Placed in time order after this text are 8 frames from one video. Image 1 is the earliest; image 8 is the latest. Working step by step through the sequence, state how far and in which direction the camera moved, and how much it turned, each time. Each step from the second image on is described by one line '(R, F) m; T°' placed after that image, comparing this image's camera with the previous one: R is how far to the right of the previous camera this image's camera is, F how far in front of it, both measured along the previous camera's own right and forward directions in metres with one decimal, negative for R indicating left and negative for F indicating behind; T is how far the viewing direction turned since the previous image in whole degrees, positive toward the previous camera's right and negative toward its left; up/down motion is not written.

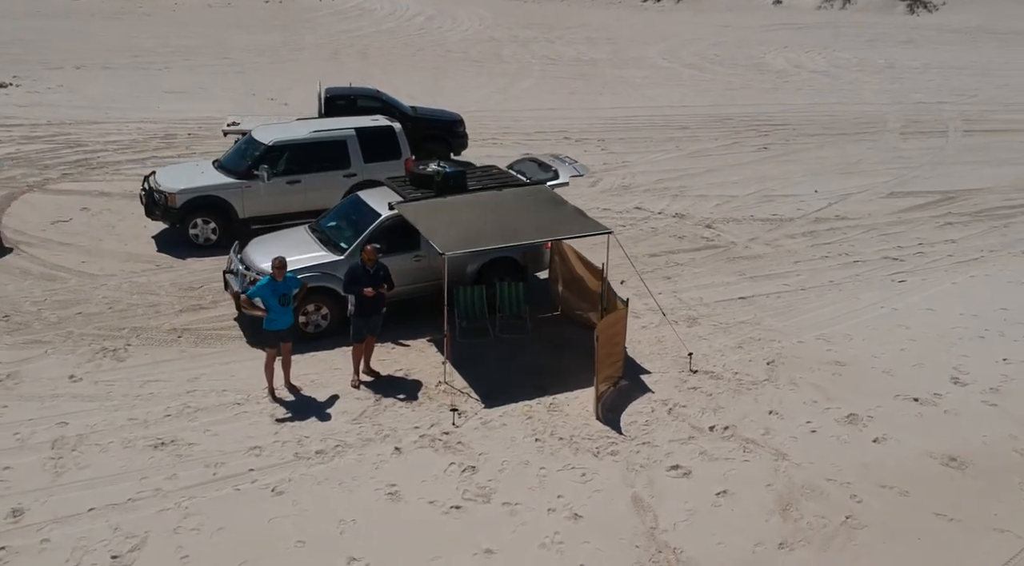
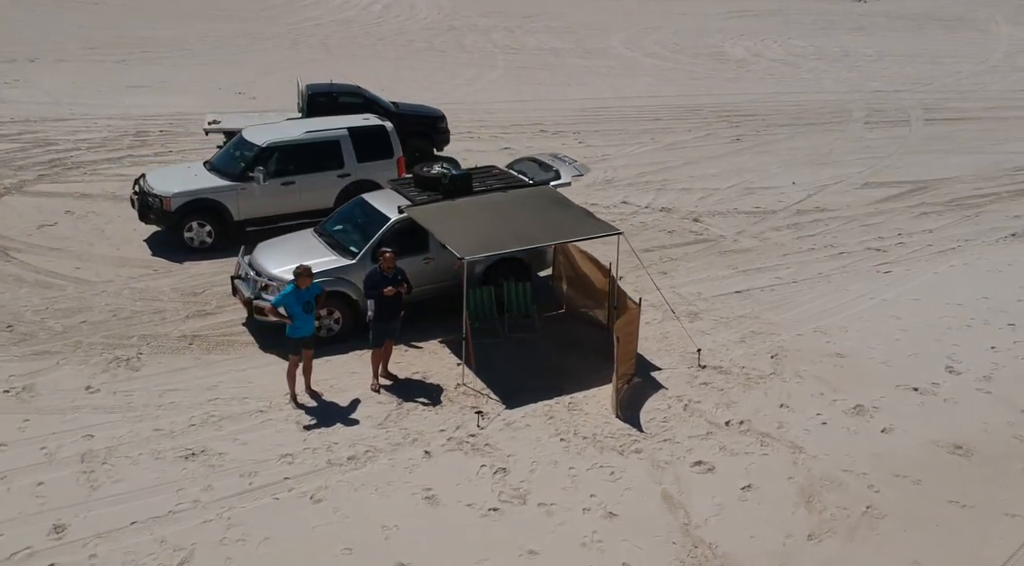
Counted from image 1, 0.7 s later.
(-0.7, -0.1) m; +3°
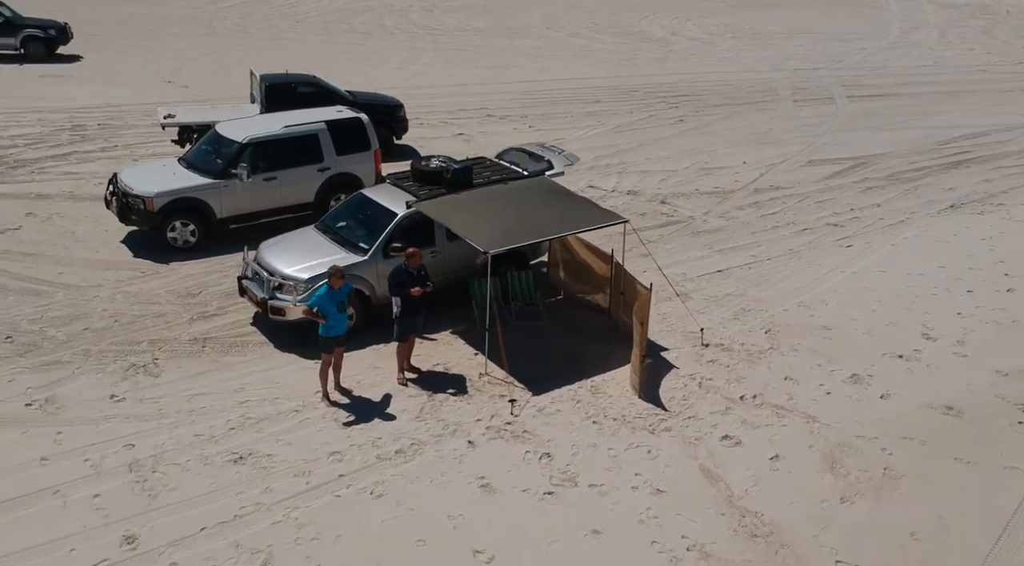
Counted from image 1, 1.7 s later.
(-1.3, -0.2) m; +6°
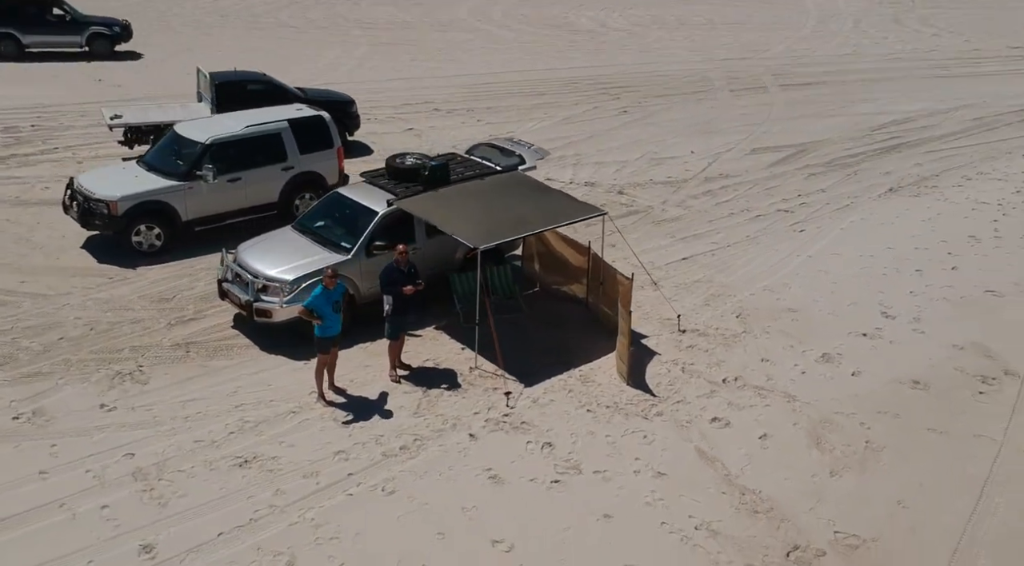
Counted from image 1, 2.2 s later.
(-0.7, -0.1) m; +5°
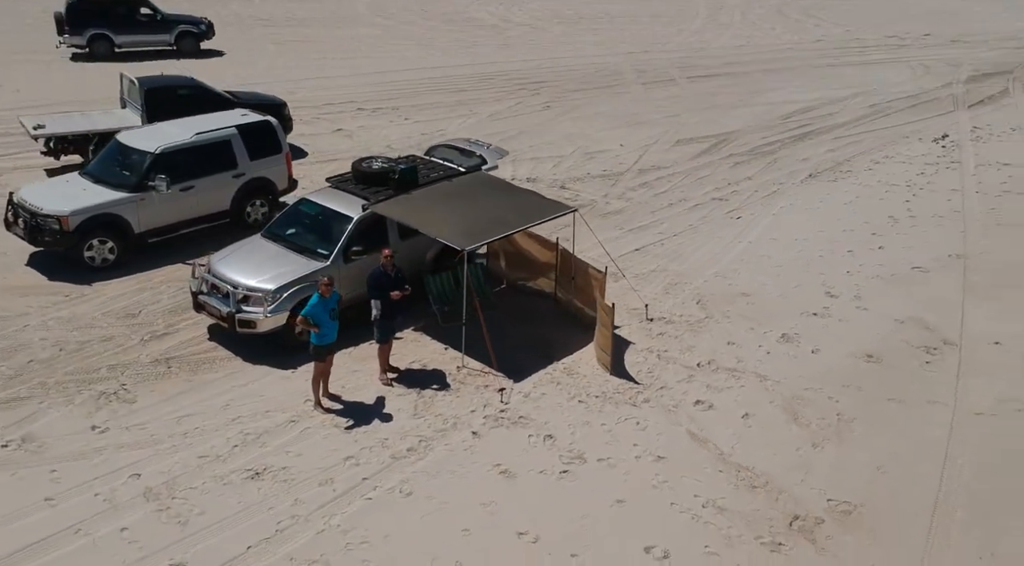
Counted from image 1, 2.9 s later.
(-1.0, -0.2) m; +7°
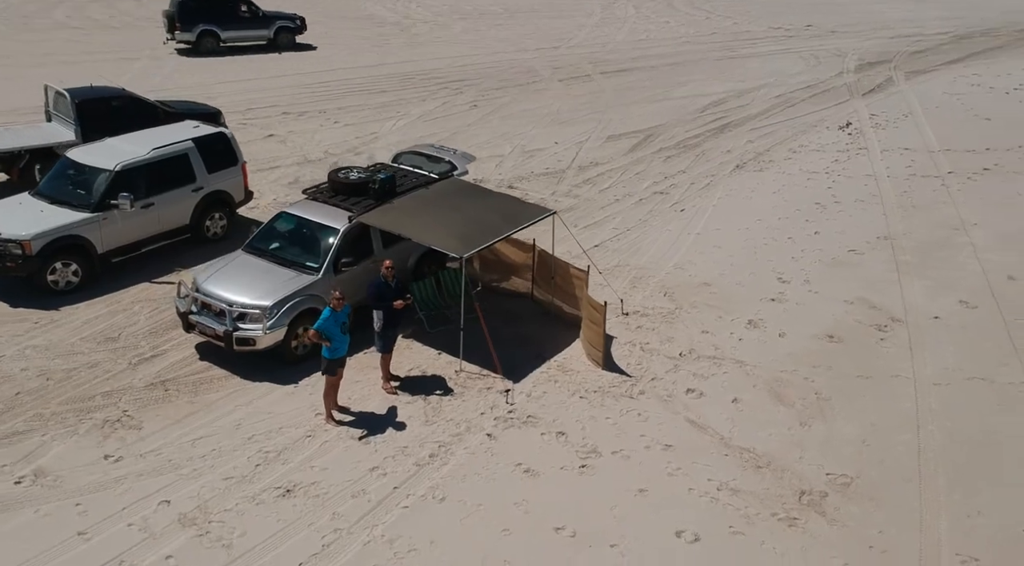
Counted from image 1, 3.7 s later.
(-1.2, -0.2) m; +7°
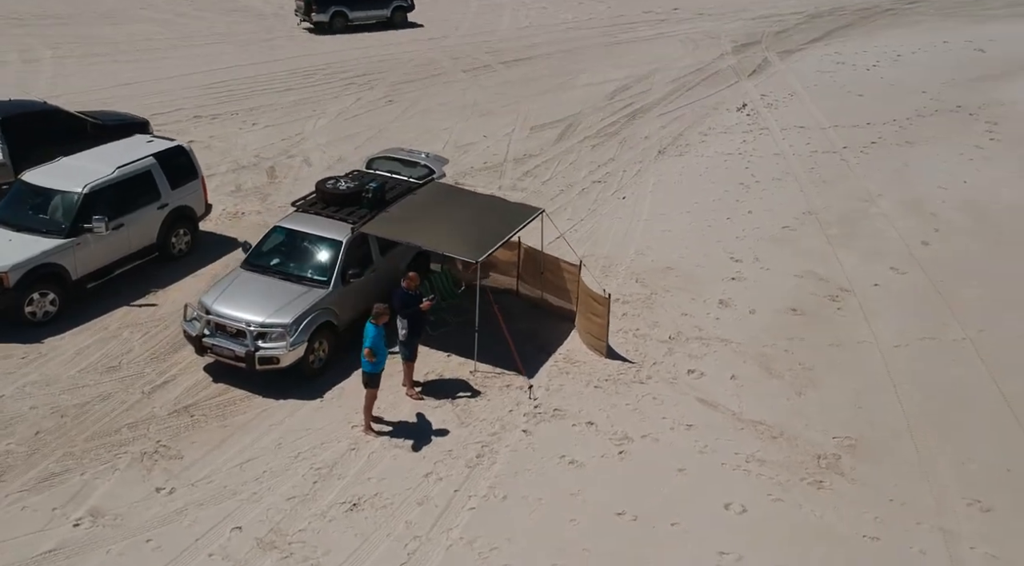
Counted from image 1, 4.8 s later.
(-1.8, -0.2) m; +9°
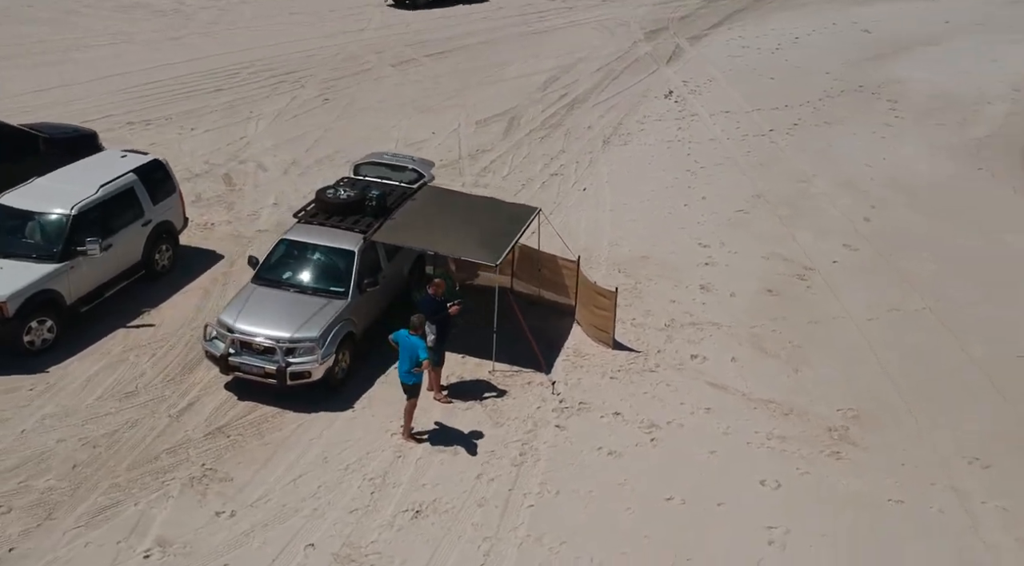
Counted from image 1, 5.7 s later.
(-1.5, -0.2) m; +7°
